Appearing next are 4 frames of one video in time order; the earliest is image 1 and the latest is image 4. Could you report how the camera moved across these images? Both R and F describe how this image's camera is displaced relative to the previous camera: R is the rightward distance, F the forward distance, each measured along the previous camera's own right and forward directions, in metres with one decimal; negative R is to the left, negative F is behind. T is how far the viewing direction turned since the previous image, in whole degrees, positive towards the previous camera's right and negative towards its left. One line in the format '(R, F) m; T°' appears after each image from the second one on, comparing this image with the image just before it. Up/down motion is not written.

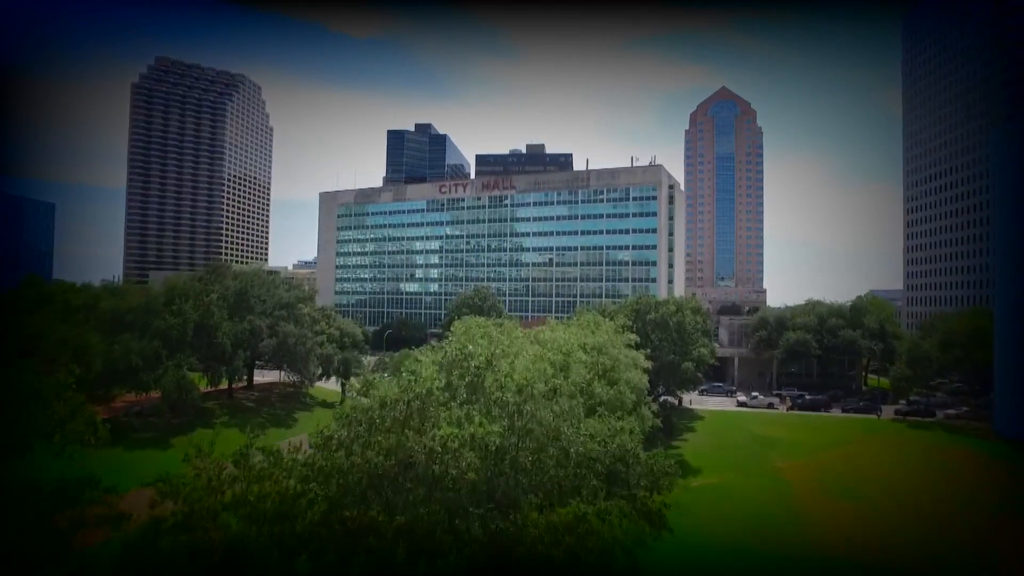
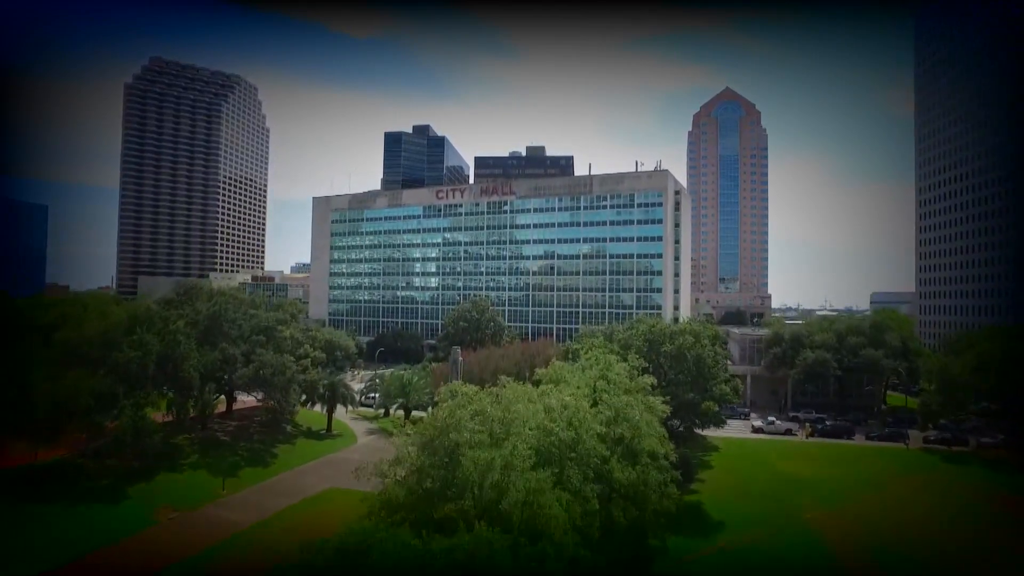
(0.0, +2.0) m; 0°
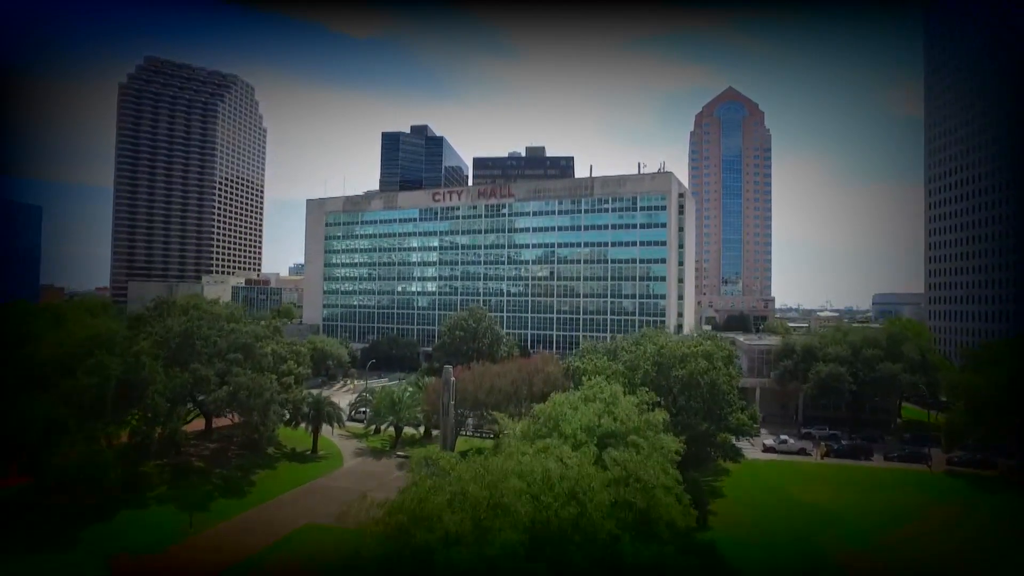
(+0.1, +1.6) m; 0°
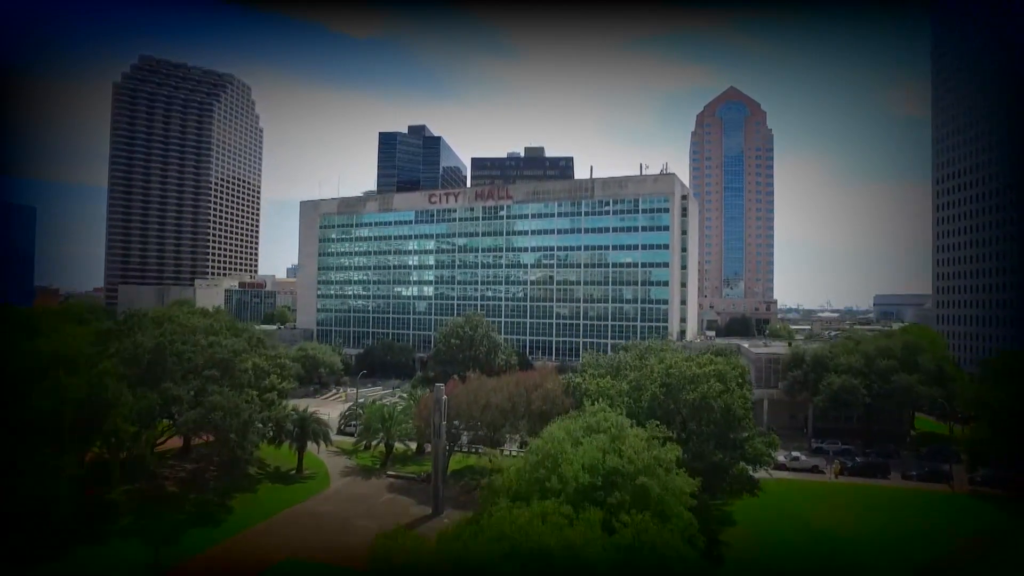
(+0.1, +1.4) m; 0°
